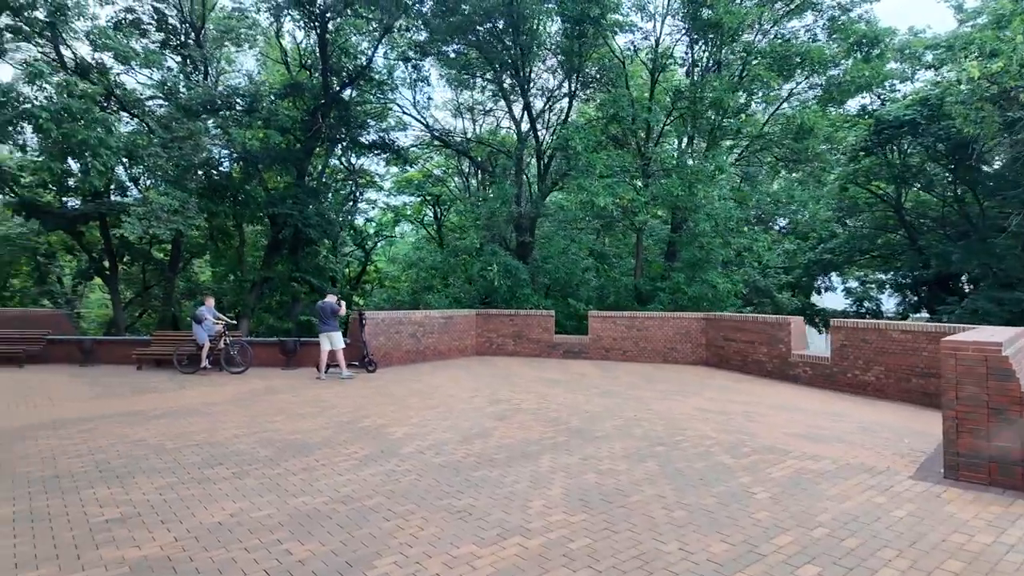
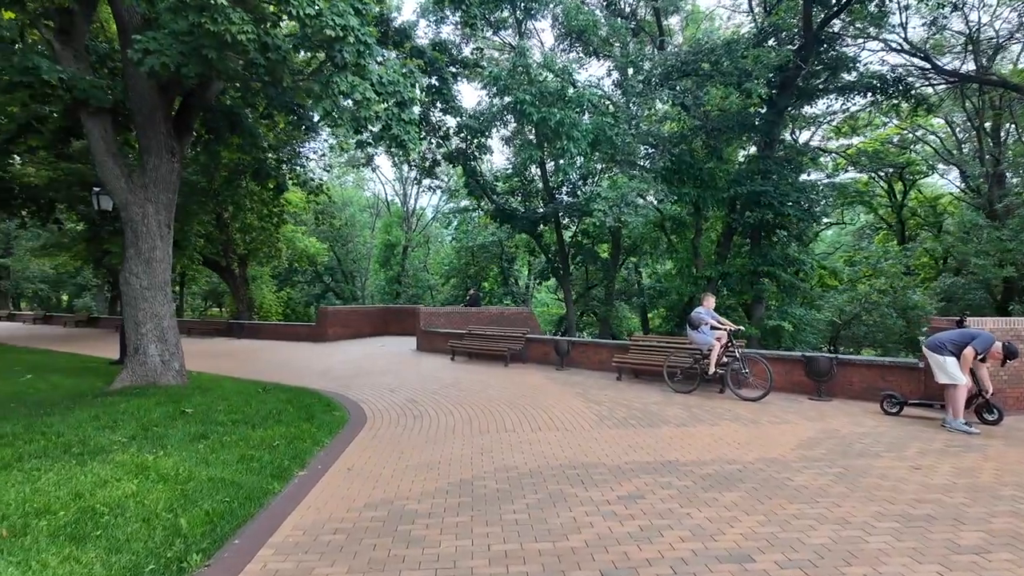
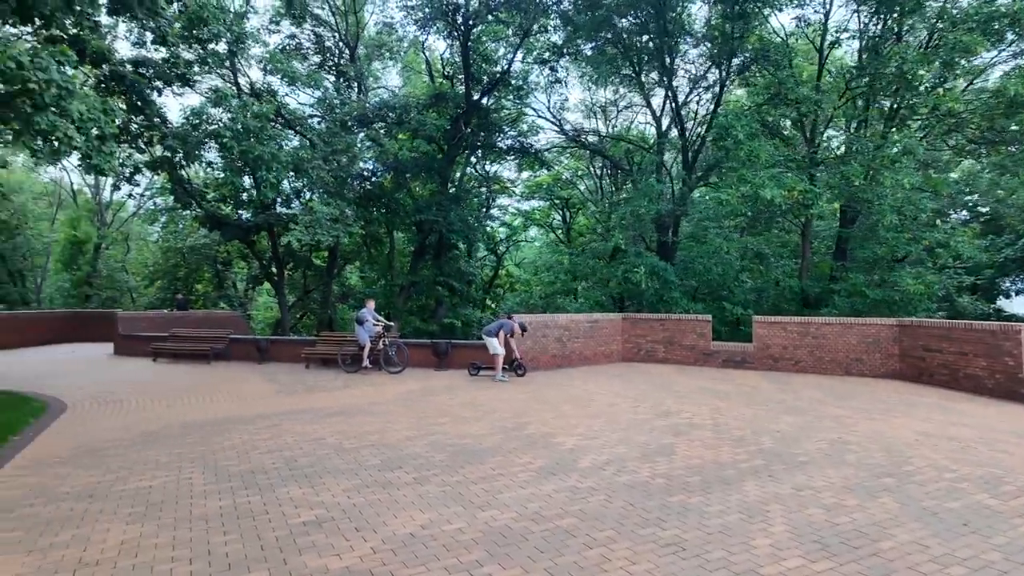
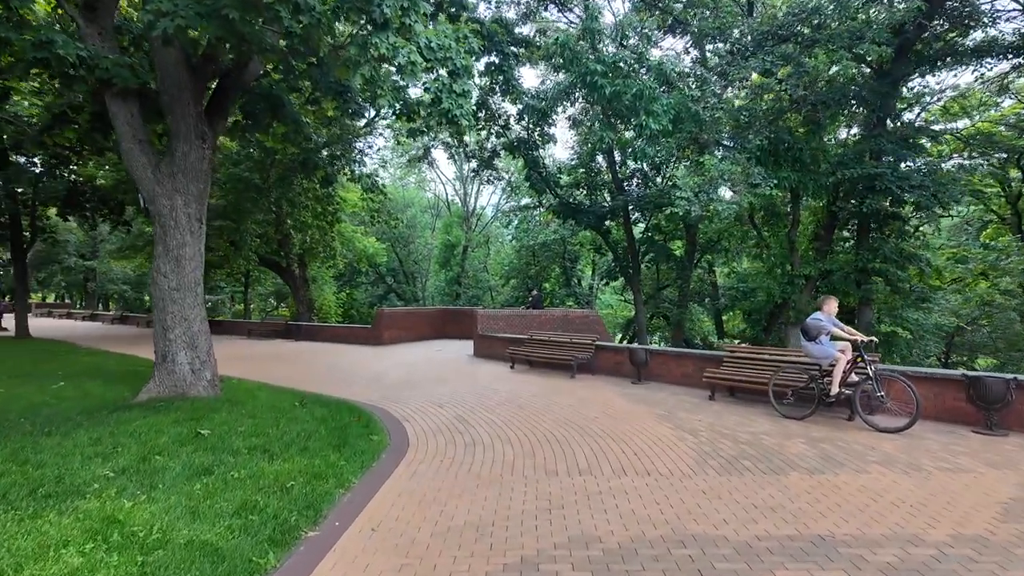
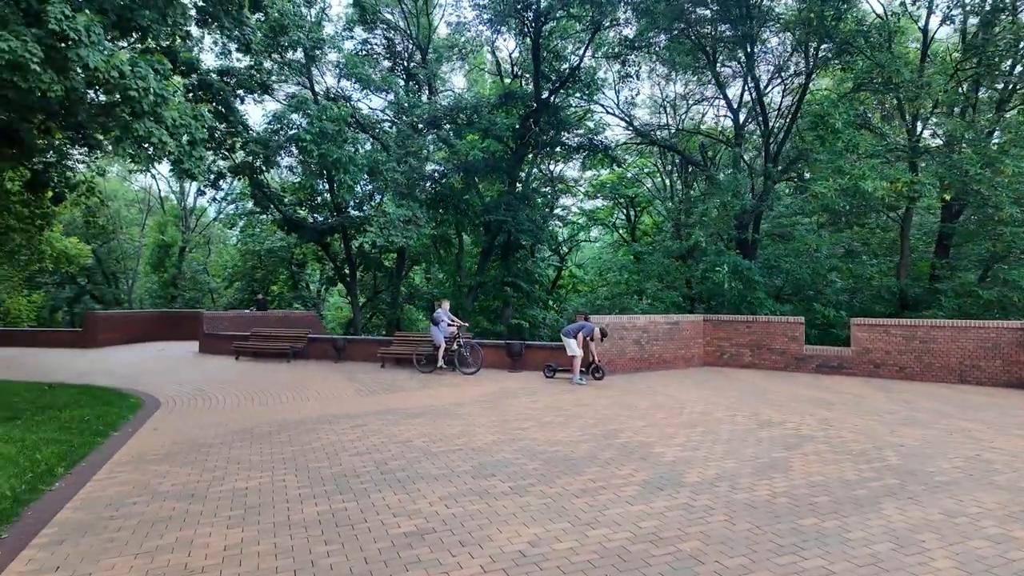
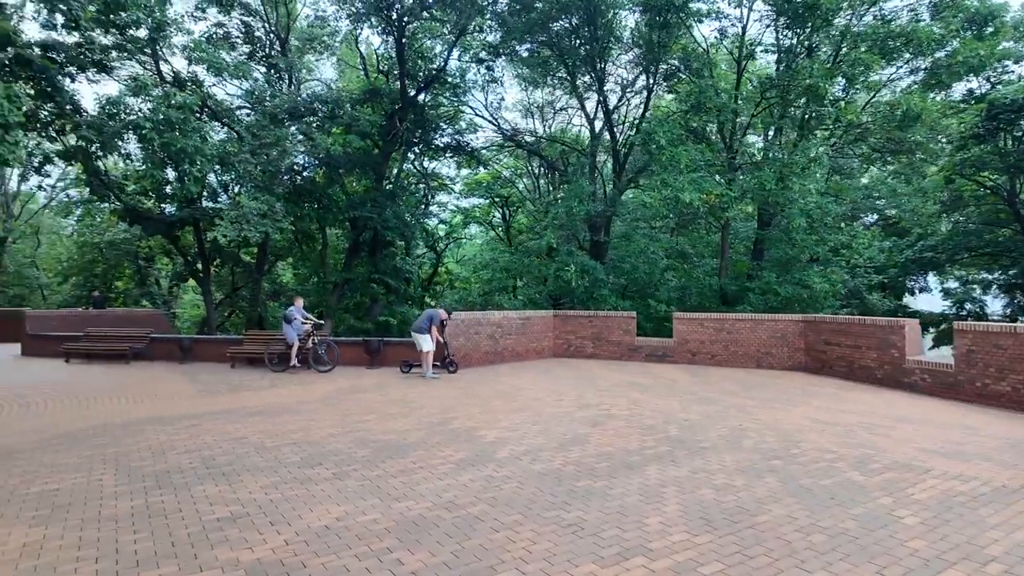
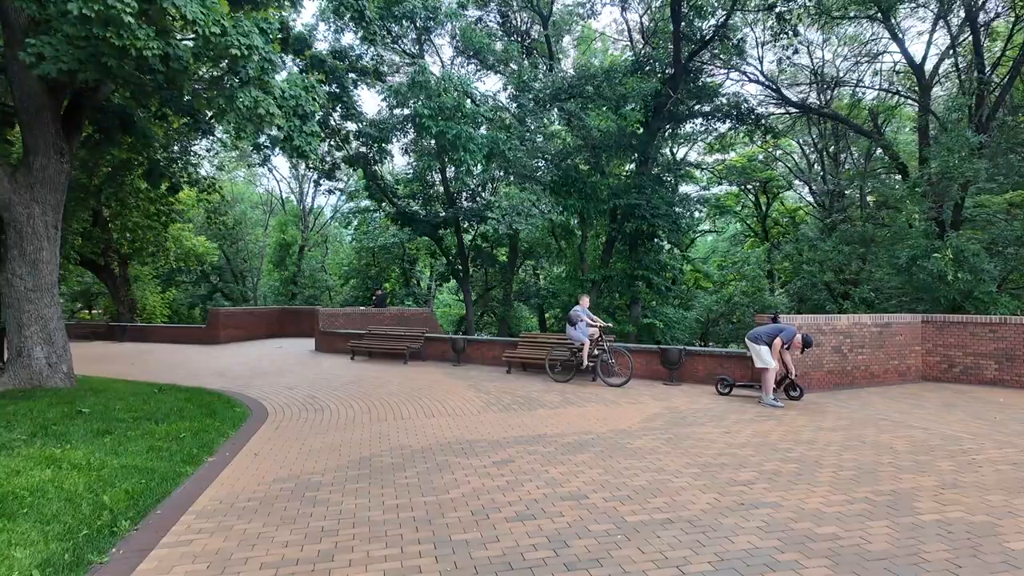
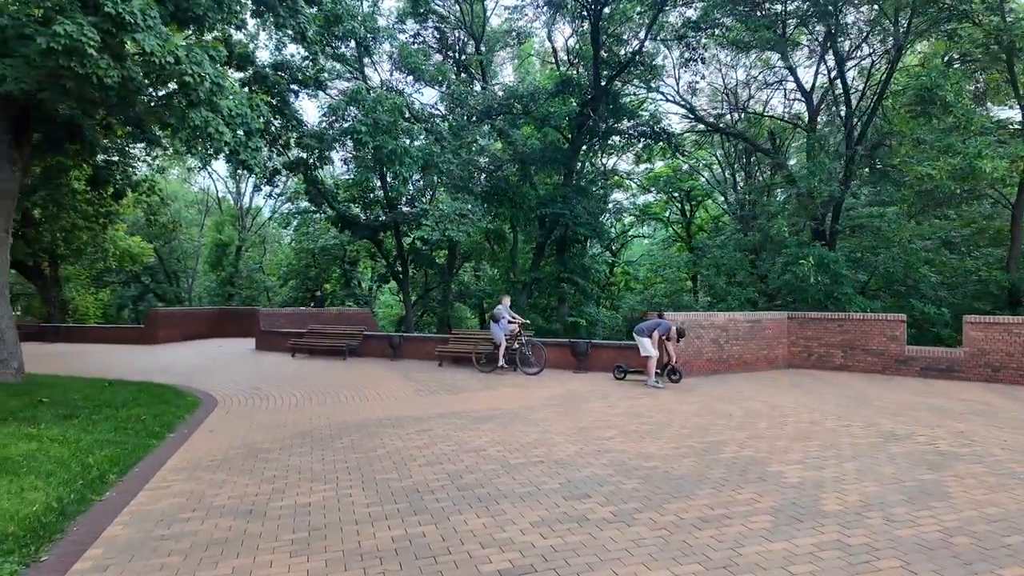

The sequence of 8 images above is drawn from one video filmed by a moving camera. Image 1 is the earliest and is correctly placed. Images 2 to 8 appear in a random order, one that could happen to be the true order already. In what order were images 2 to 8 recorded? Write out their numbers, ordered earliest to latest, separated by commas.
6, 3, 5, 8, 7, 2, 4
